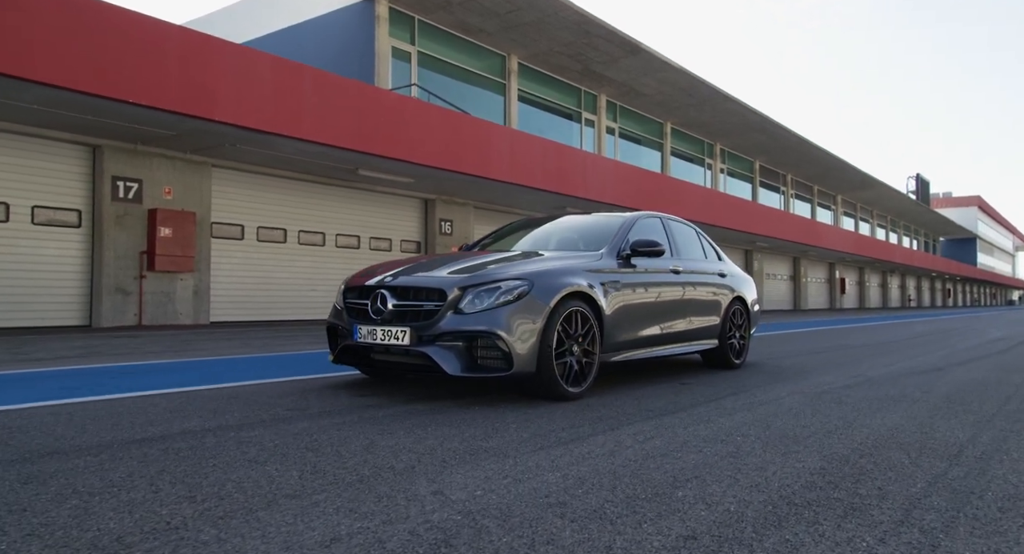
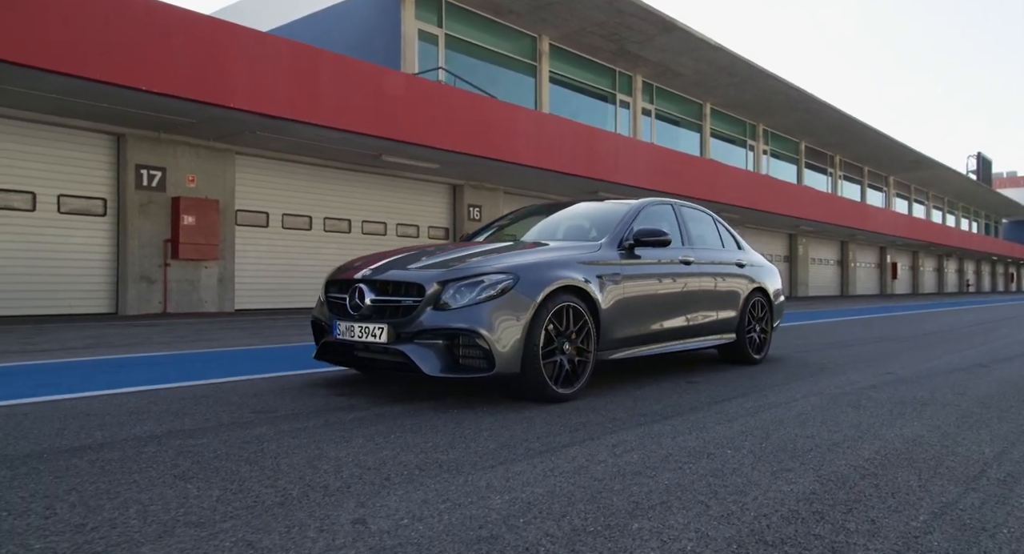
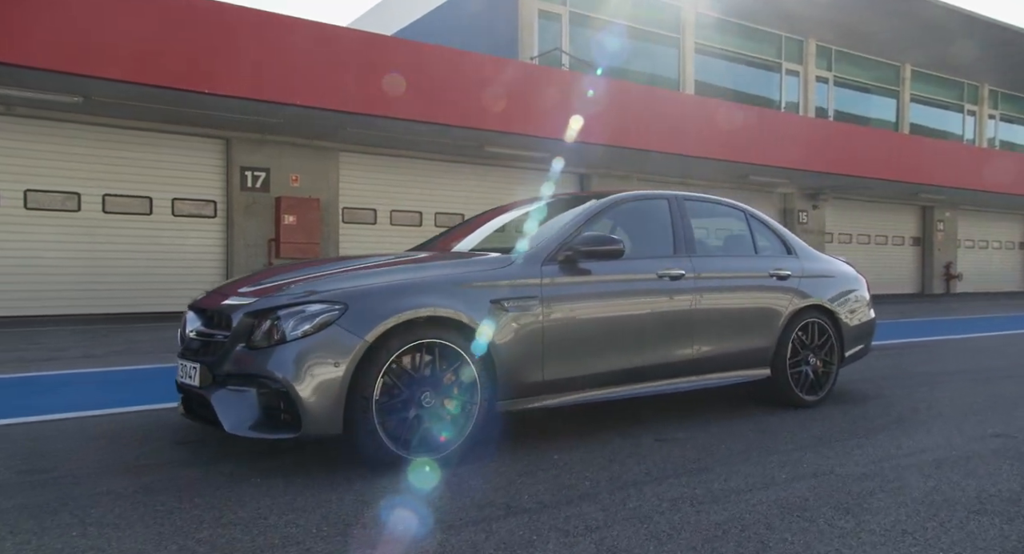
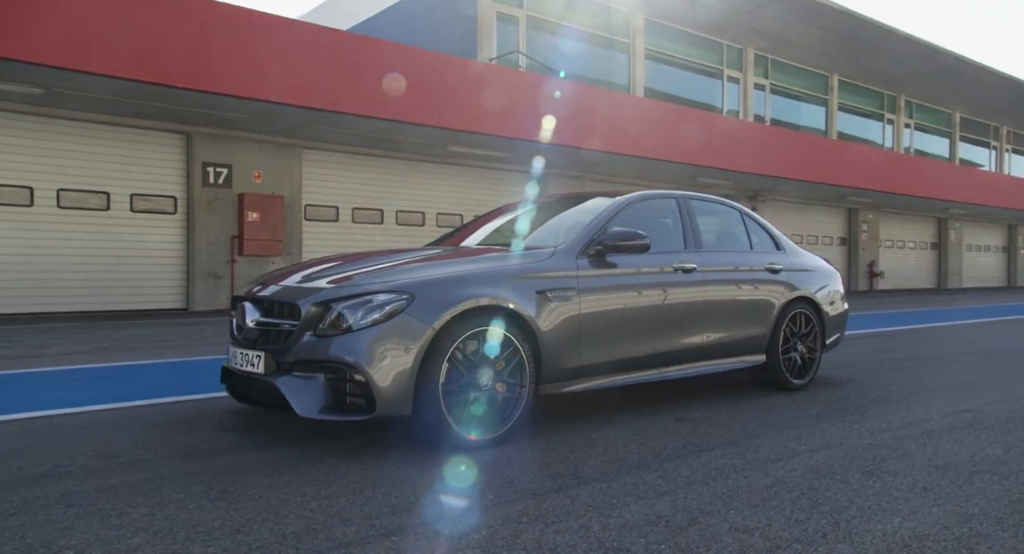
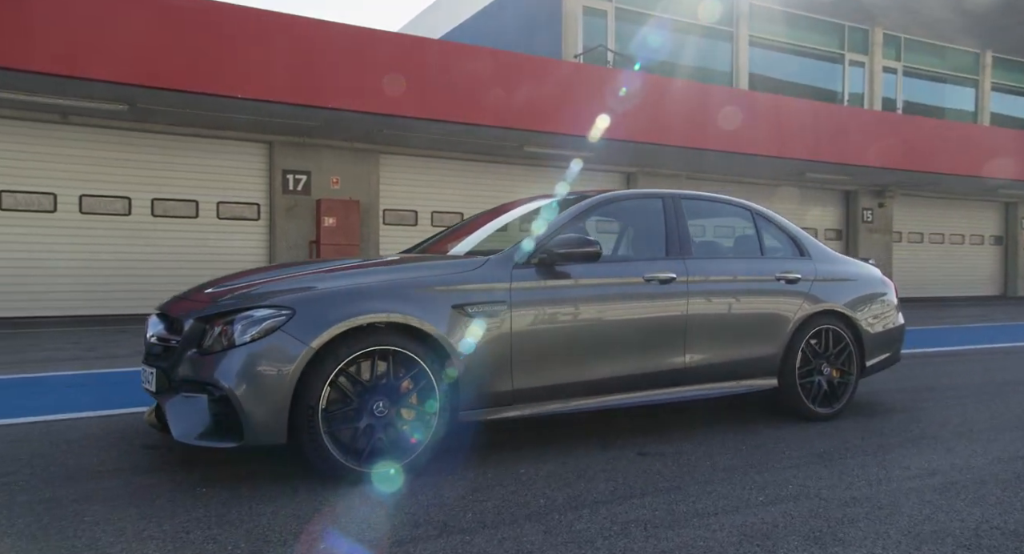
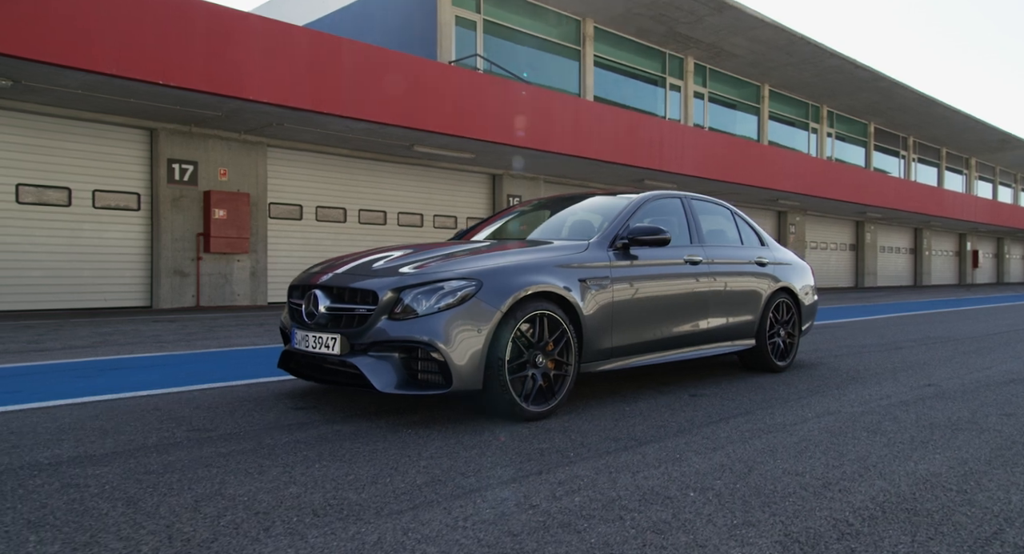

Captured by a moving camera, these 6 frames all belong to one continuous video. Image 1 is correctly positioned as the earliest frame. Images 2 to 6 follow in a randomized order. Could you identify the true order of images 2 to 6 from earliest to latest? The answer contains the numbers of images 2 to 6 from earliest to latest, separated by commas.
2, 6, 4, 3, 5
